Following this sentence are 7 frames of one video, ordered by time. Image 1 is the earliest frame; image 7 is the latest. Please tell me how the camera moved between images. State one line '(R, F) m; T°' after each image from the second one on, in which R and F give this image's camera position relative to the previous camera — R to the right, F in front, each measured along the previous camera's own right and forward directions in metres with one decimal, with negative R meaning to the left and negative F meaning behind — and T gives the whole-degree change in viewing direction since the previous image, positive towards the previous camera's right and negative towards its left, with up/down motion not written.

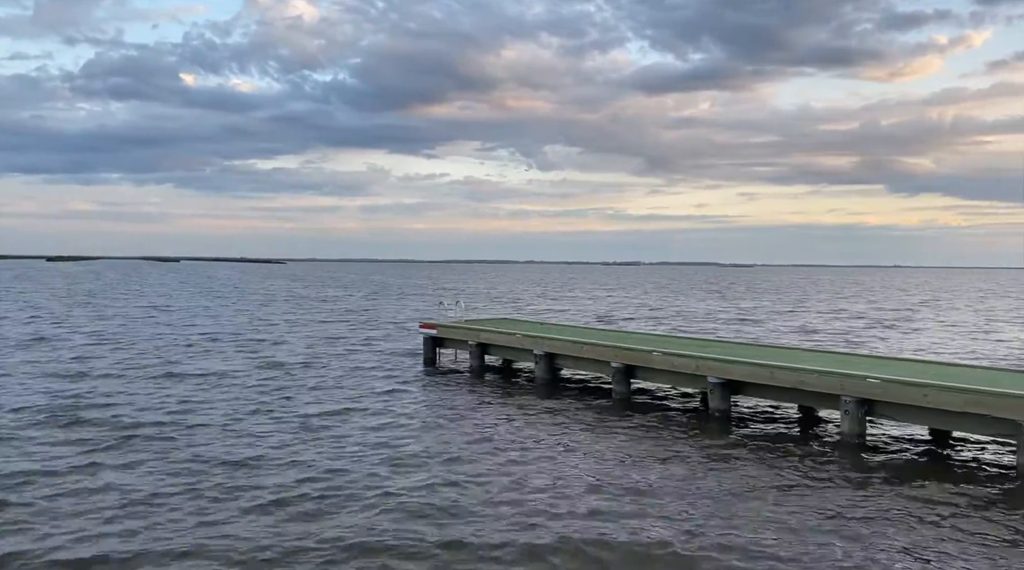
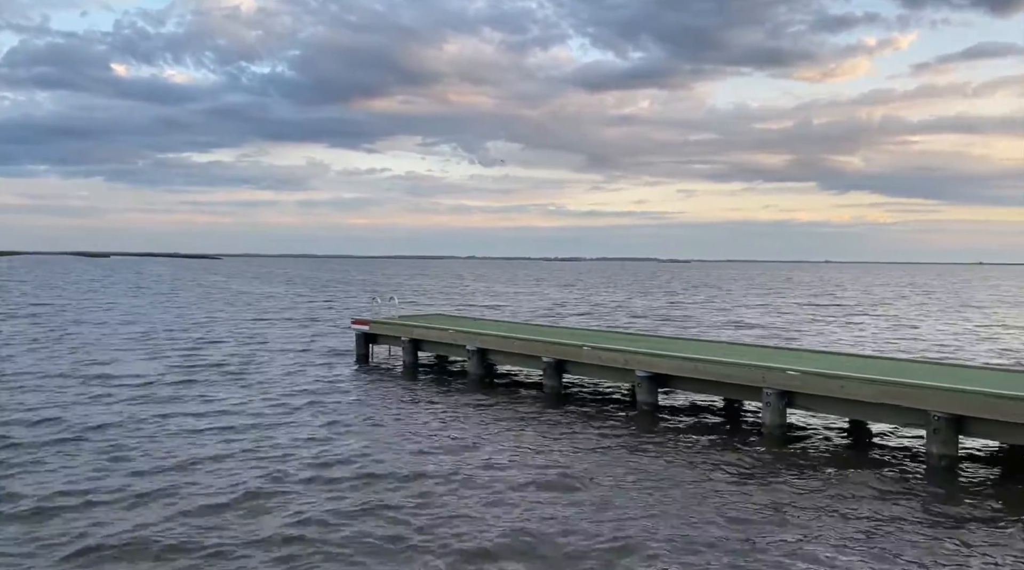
(0.0, -0.1) m; +3°
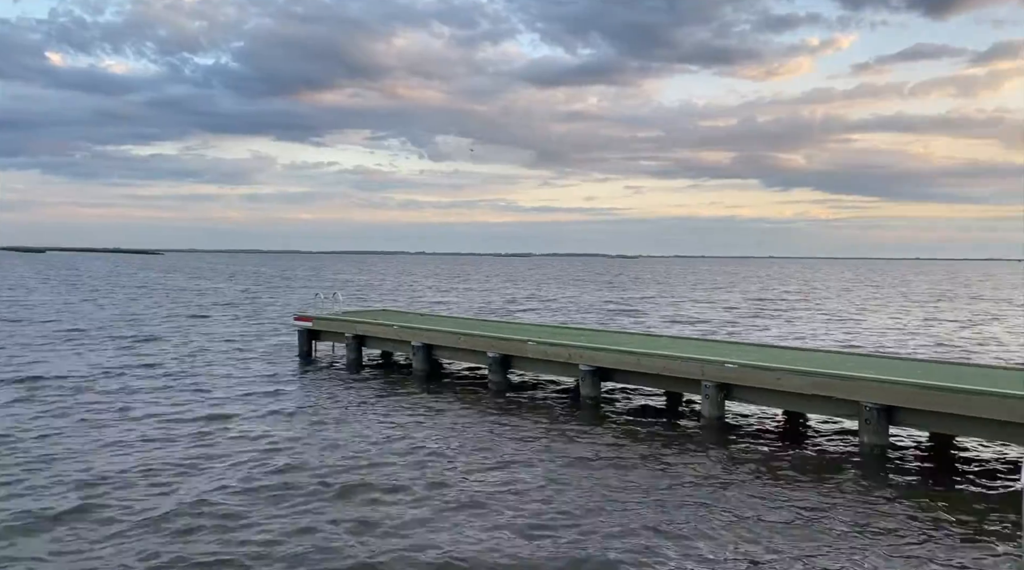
(0.0, +0.1) m; +3°
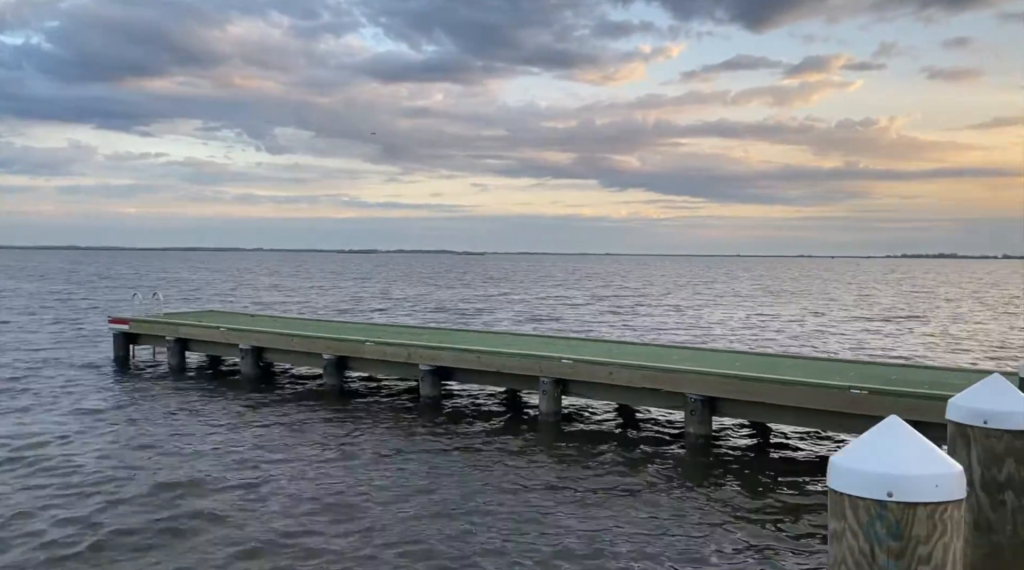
(-1.4, +1.2) m; -1°
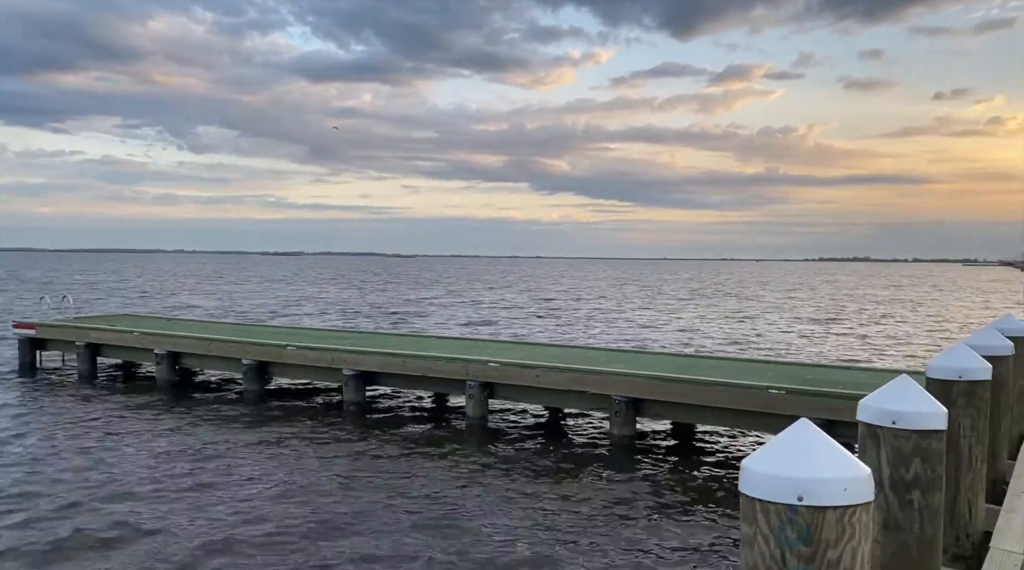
(+0.1, +0.1) m; +4°
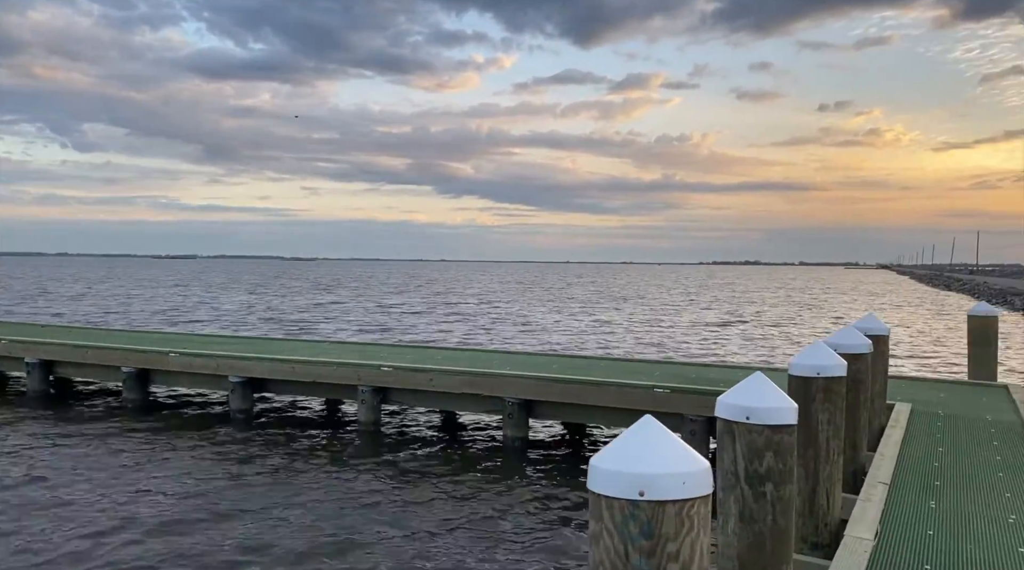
(+0.4, -0.3) m; +6°
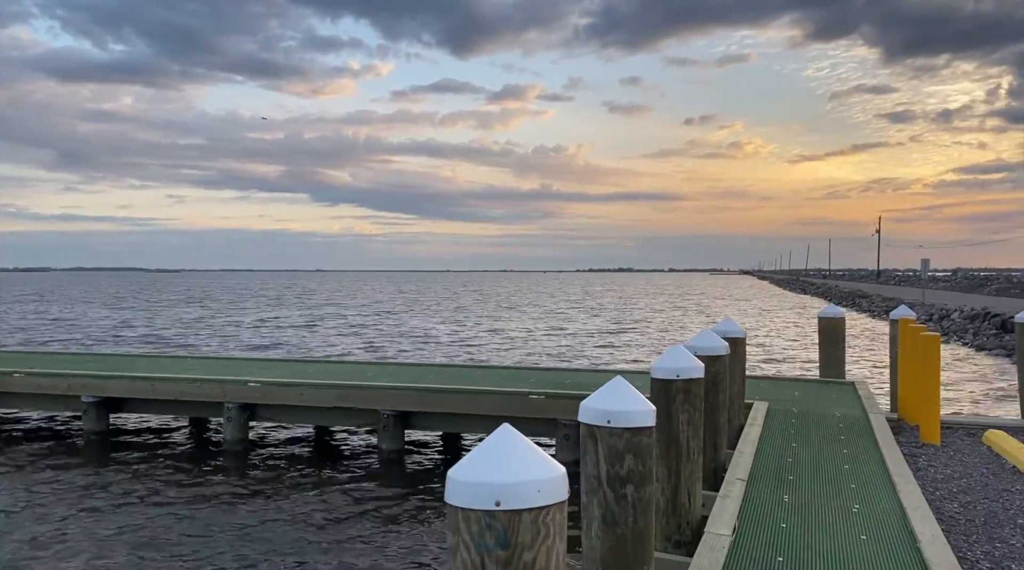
(+0.1, 0.0) m; +7°
